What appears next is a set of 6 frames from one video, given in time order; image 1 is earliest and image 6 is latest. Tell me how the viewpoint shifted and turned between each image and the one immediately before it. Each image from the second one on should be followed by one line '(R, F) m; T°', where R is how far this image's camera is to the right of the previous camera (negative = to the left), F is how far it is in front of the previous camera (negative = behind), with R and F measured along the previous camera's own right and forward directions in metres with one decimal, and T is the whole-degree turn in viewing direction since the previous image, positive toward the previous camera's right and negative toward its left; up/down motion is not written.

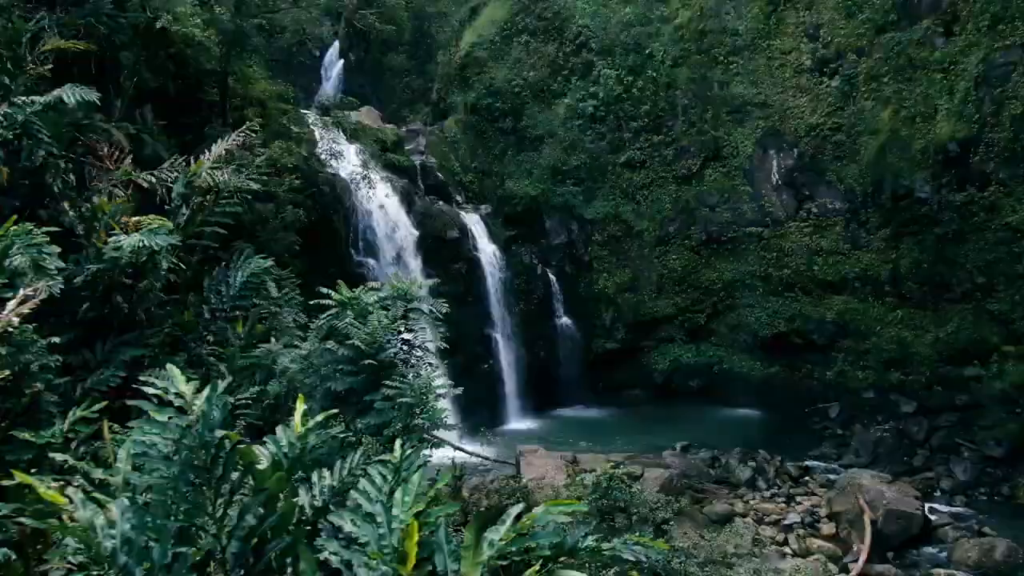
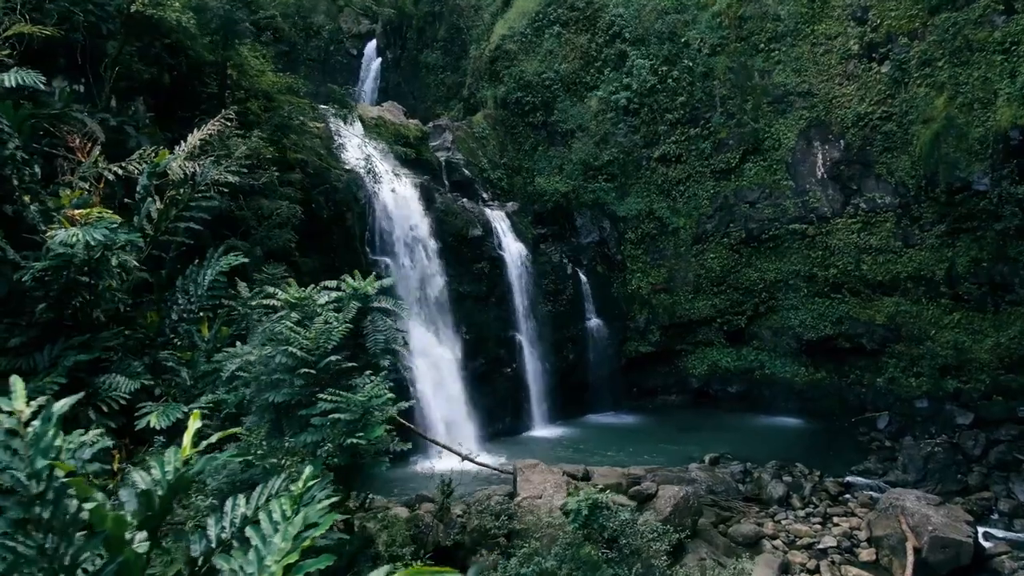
(+0.4, +0.6) m; -4°
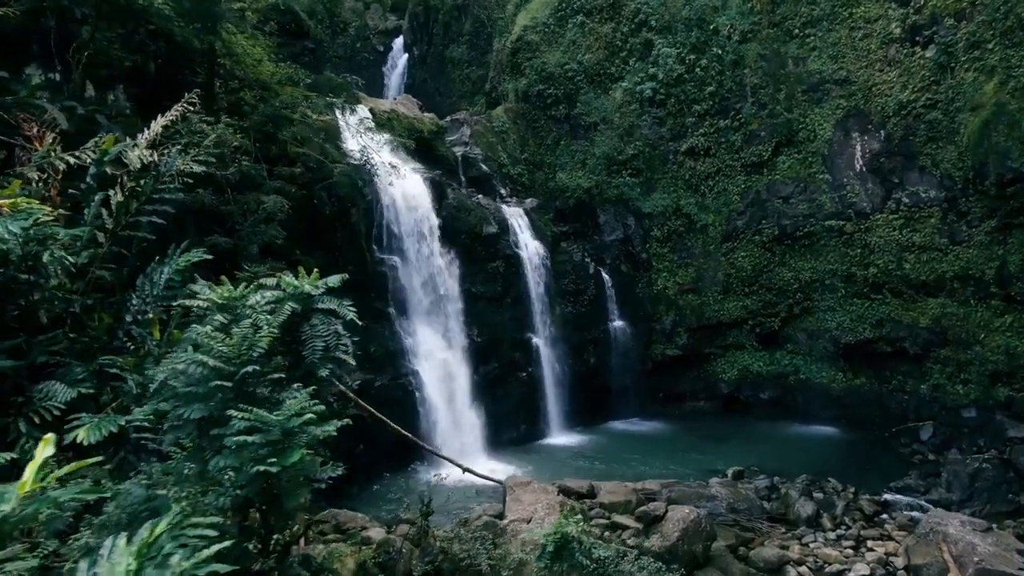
(+0.3, +0.6) m; -3°
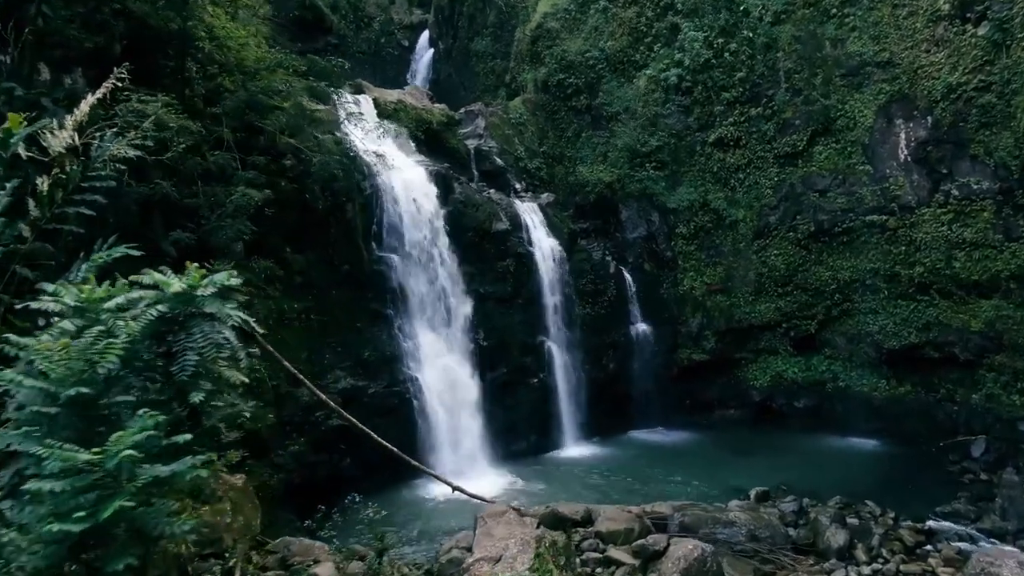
(+0.4, +0.7) m; -3°
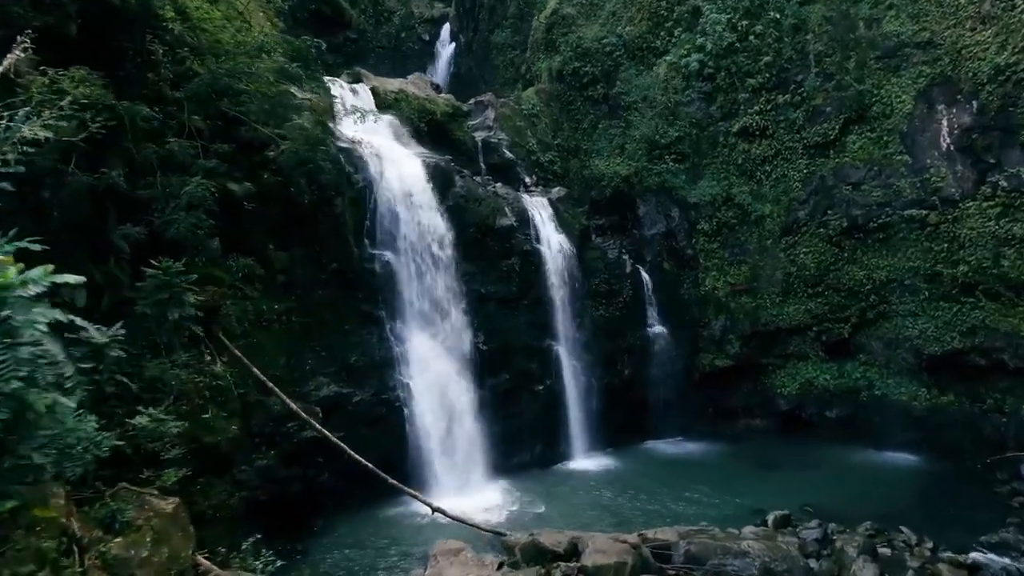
(+0.4, +0.7) m; -3°
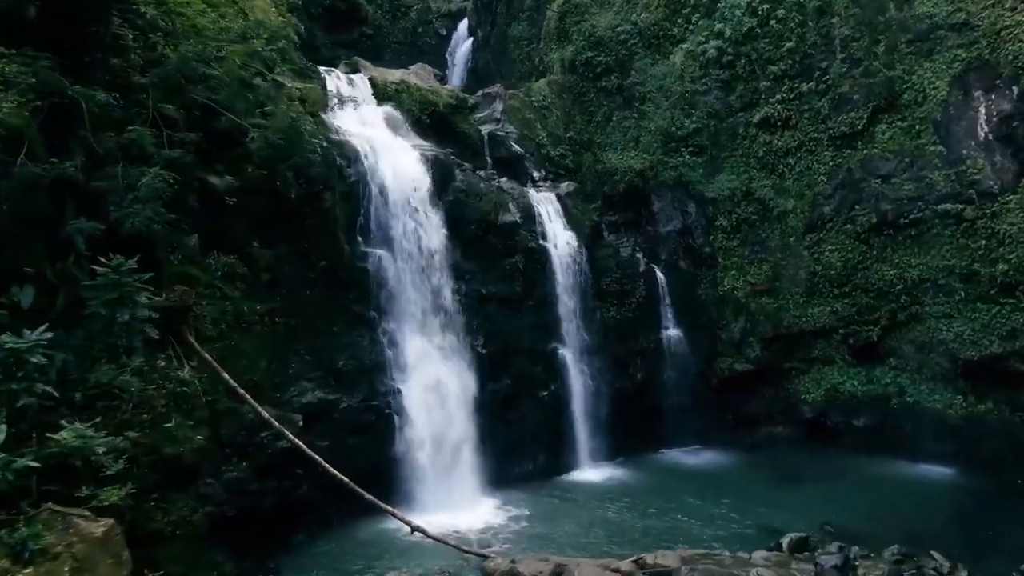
(+0.3, +0.5) m; -2°
